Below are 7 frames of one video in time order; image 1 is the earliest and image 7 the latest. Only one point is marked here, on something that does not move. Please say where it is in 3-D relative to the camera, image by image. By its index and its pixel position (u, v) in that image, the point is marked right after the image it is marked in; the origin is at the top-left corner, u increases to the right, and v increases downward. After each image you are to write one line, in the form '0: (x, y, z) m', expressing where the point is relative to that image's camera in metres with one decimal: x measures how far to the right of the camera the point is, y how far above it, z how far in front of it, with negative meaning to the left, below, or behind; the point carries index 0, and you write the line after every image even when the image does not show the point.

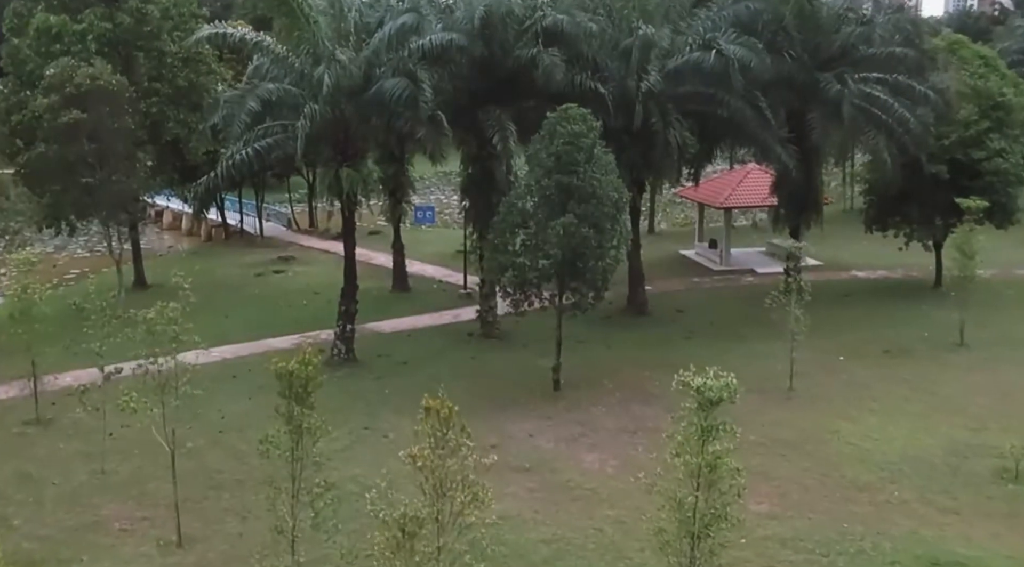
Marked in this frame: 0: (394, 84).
0: (-1.6, +2.8, +15.2) m
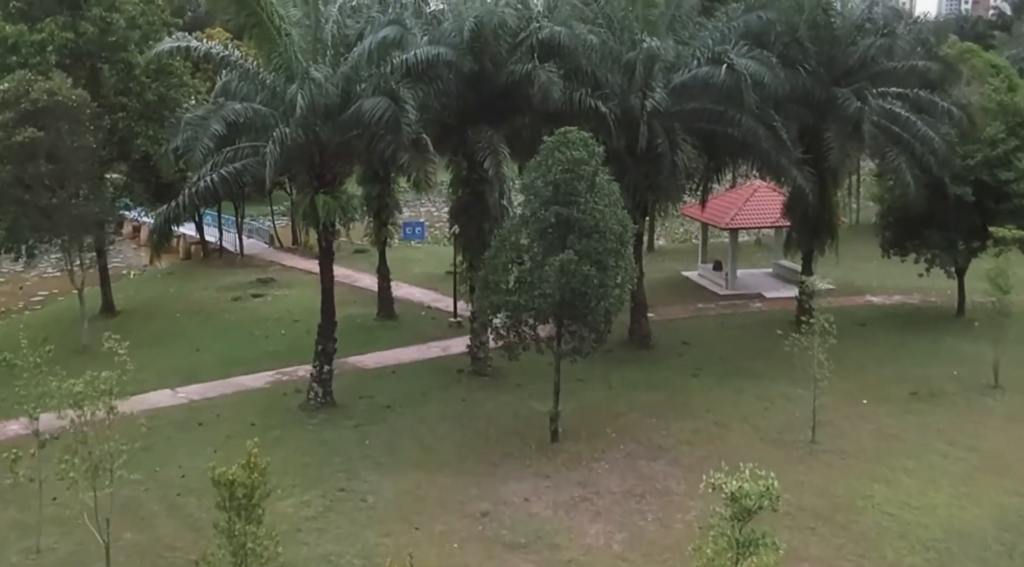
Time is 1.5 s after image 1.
0: (-1.7, +2.3, +13.7) m
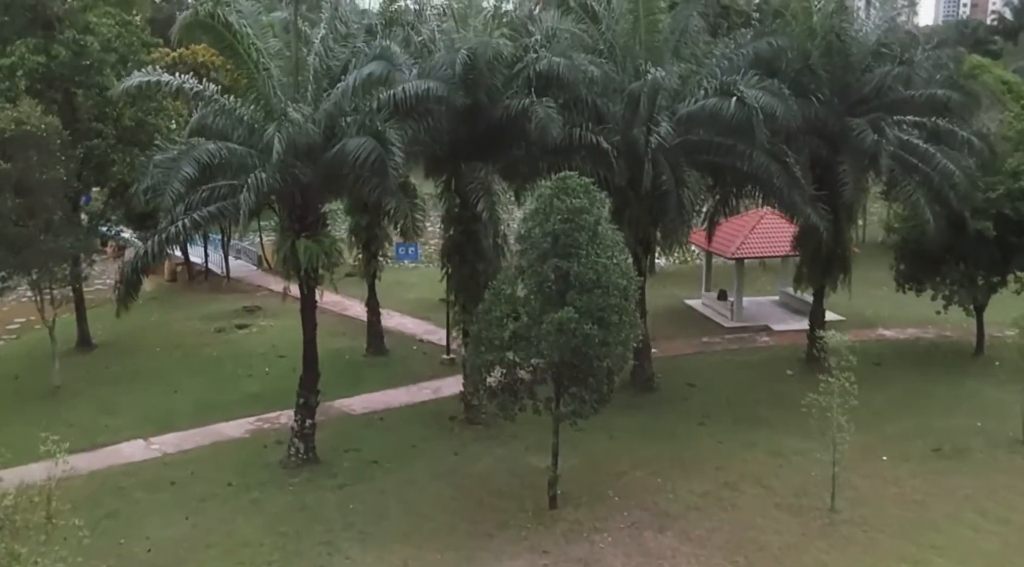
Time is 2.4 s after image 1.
0: (-1.8, +1.7, +12.7) m
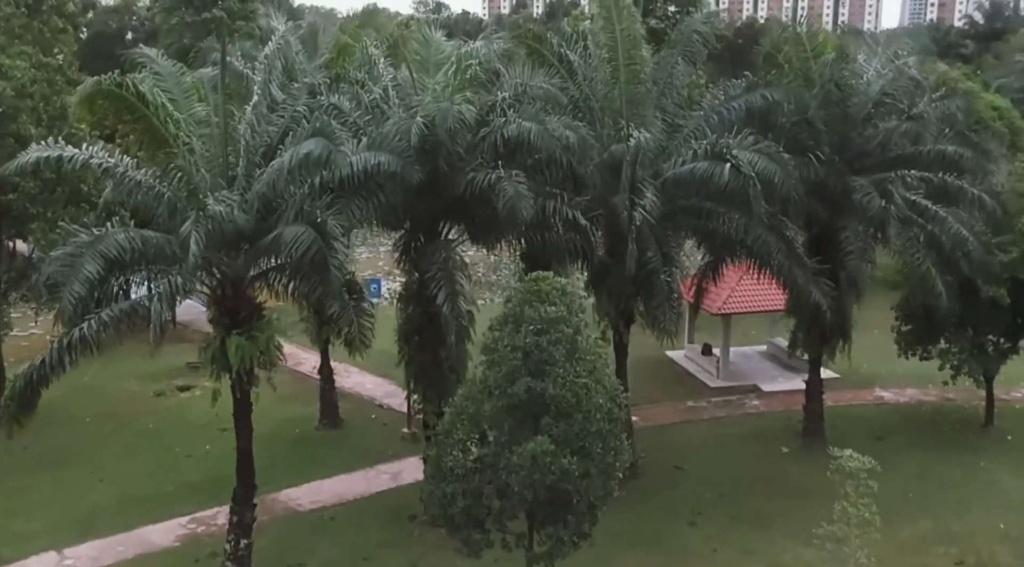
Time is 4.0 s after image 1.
0: (-2.1, +0.5, +10.8) m
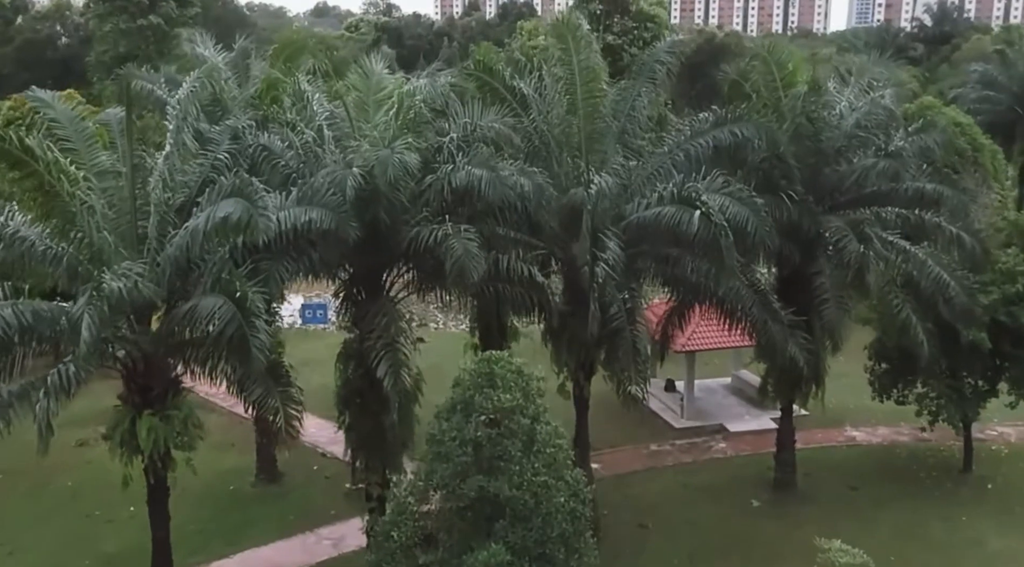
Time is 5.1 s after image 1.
0: (-2.6, -0.2, +9.4) m
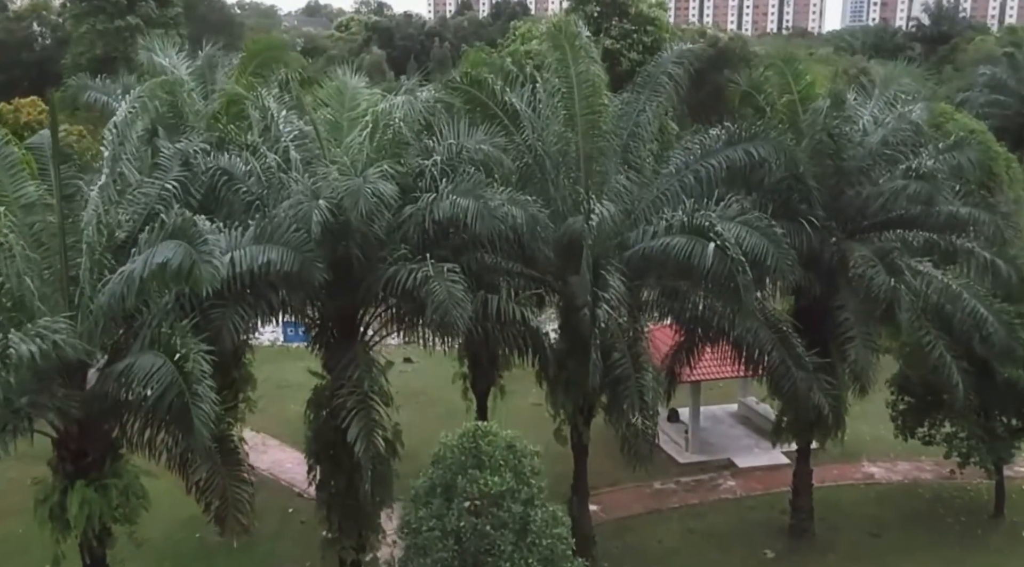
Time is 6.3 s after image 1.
0: (-2.7, -0.6, +8.0) m
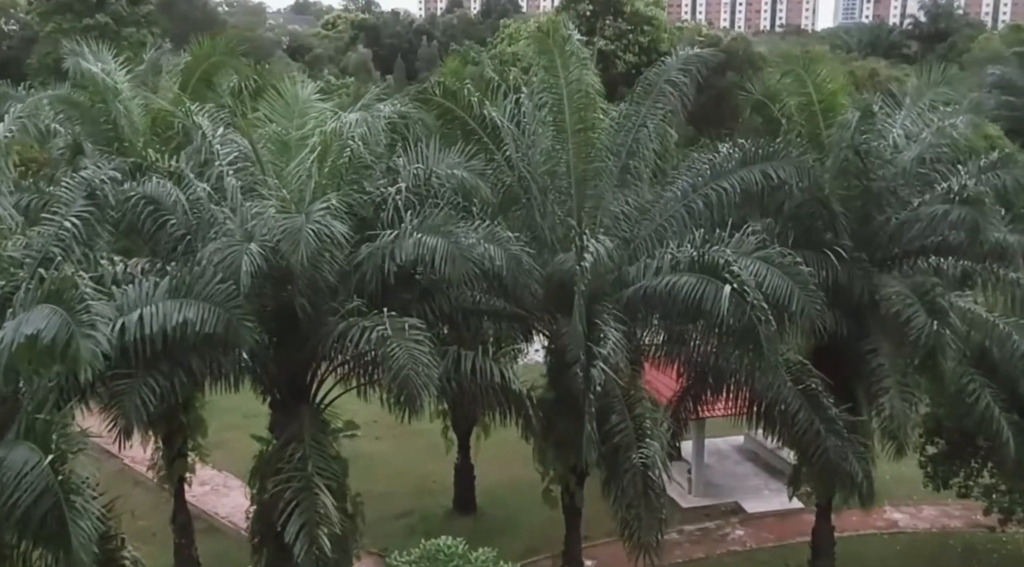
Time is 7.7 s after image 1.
0: (-2.8, -1.1, +6.2) m
